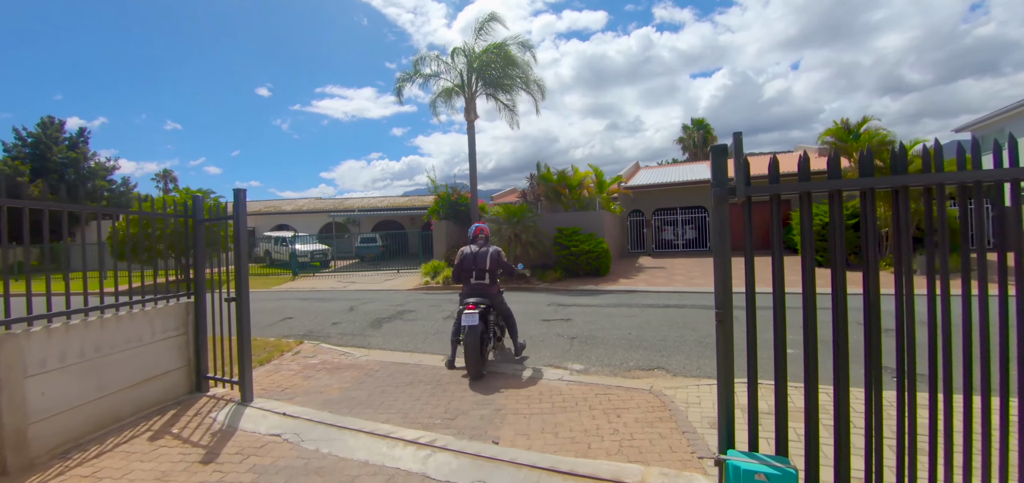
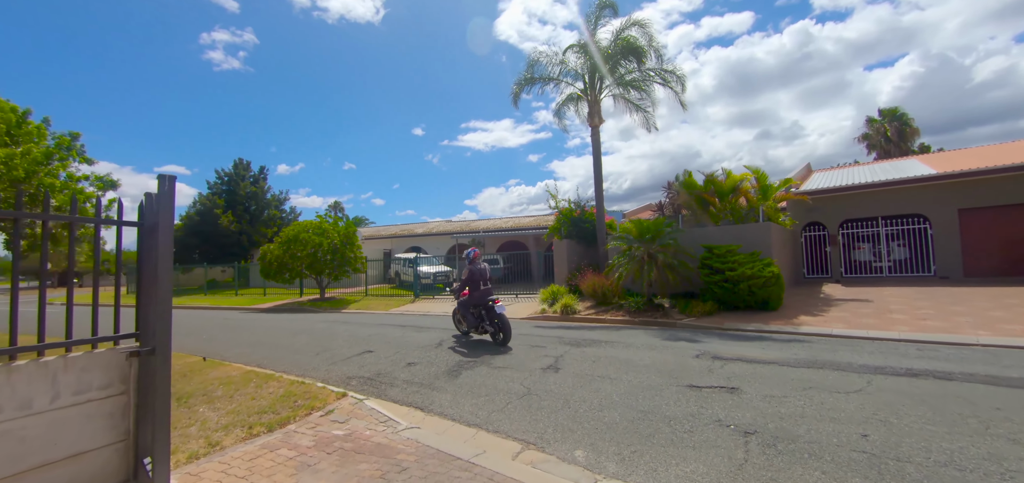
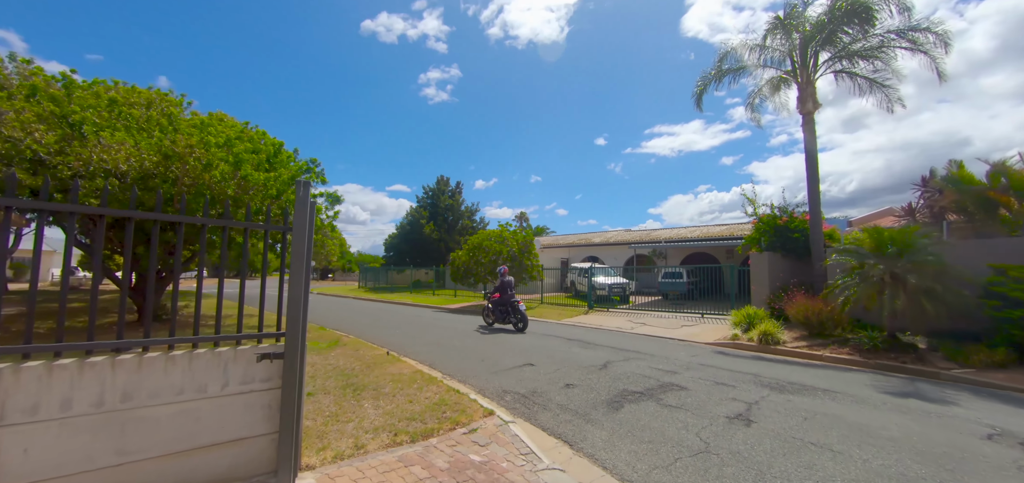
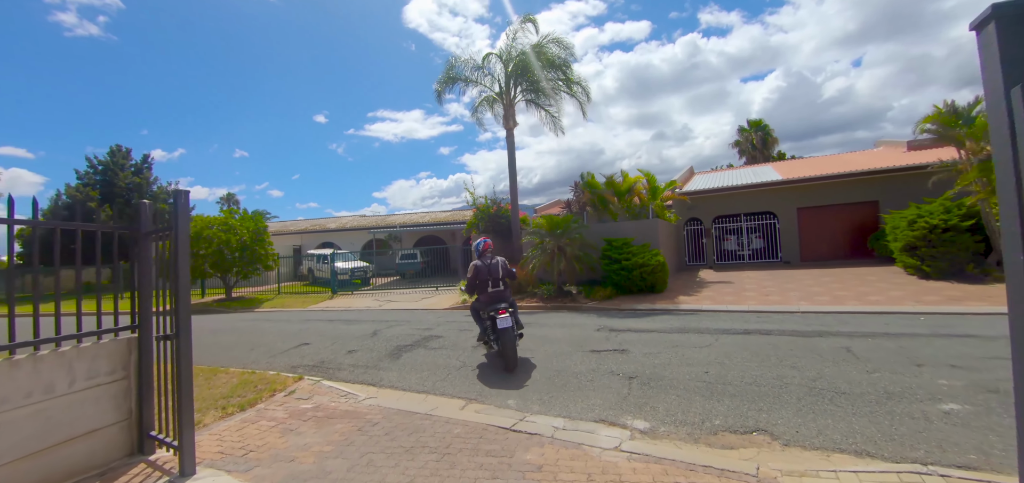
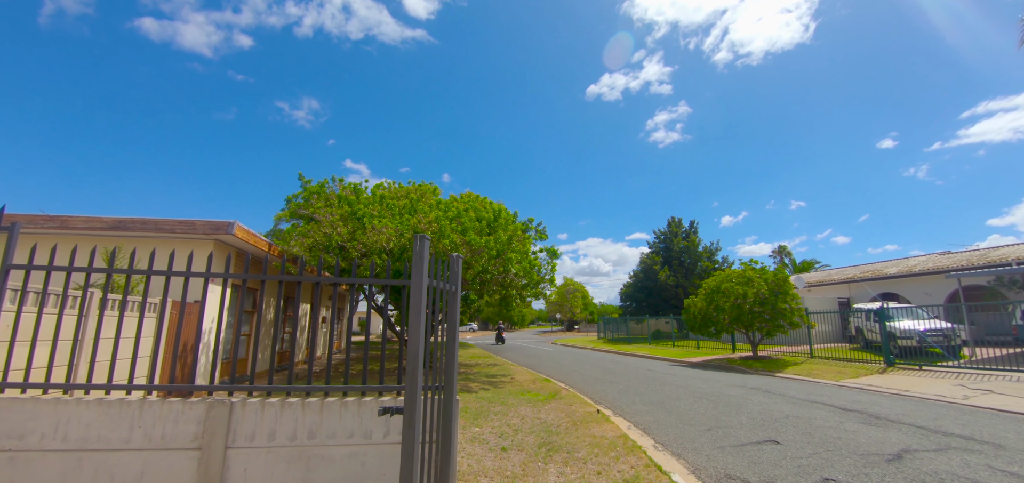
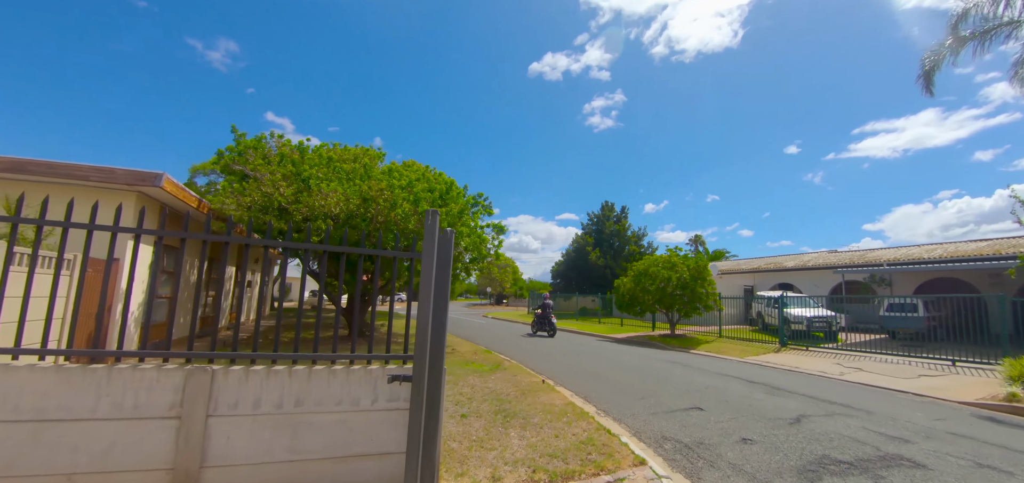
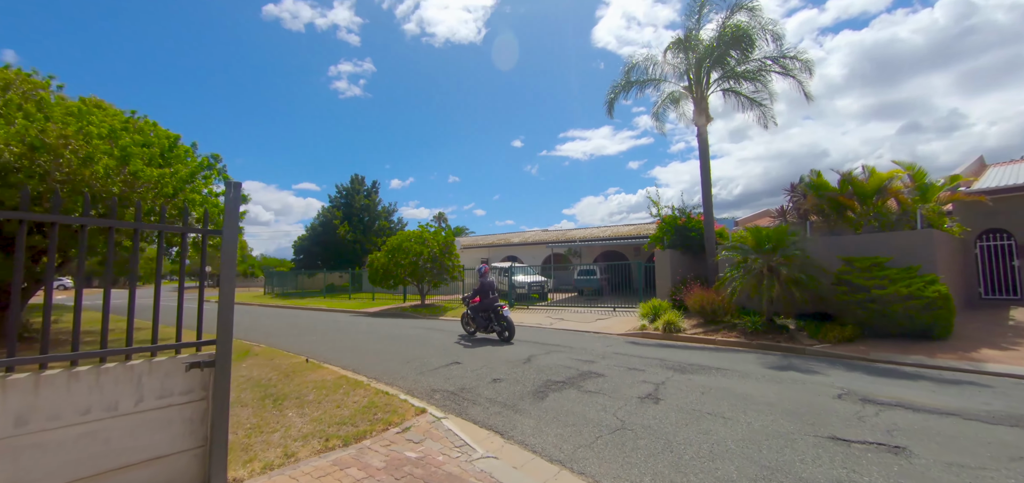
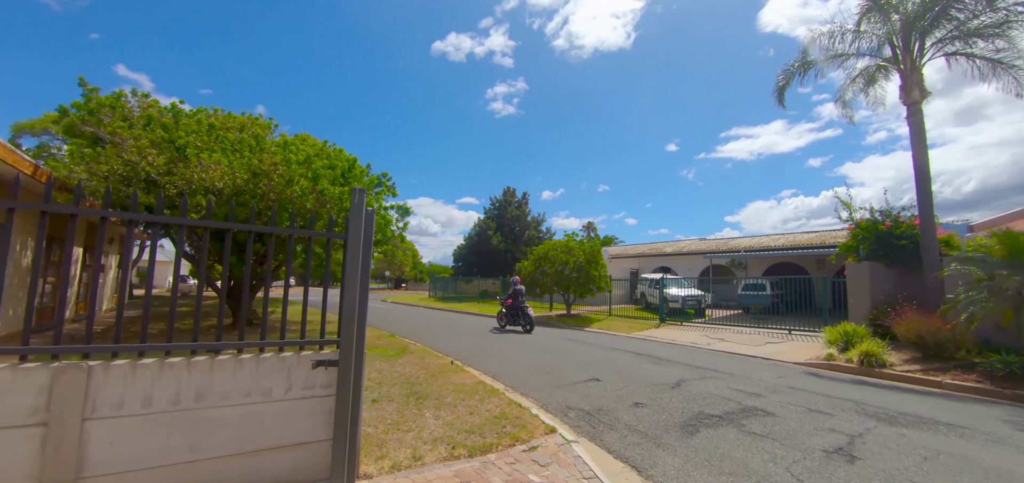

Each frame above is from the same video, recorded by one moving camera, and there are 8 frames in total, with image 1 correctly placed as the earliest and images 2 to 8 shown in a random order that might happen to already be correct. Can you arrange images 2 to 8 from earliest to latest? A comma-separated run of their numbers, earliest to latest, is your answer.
4, 2, 7, 3, 8, 6, 5
